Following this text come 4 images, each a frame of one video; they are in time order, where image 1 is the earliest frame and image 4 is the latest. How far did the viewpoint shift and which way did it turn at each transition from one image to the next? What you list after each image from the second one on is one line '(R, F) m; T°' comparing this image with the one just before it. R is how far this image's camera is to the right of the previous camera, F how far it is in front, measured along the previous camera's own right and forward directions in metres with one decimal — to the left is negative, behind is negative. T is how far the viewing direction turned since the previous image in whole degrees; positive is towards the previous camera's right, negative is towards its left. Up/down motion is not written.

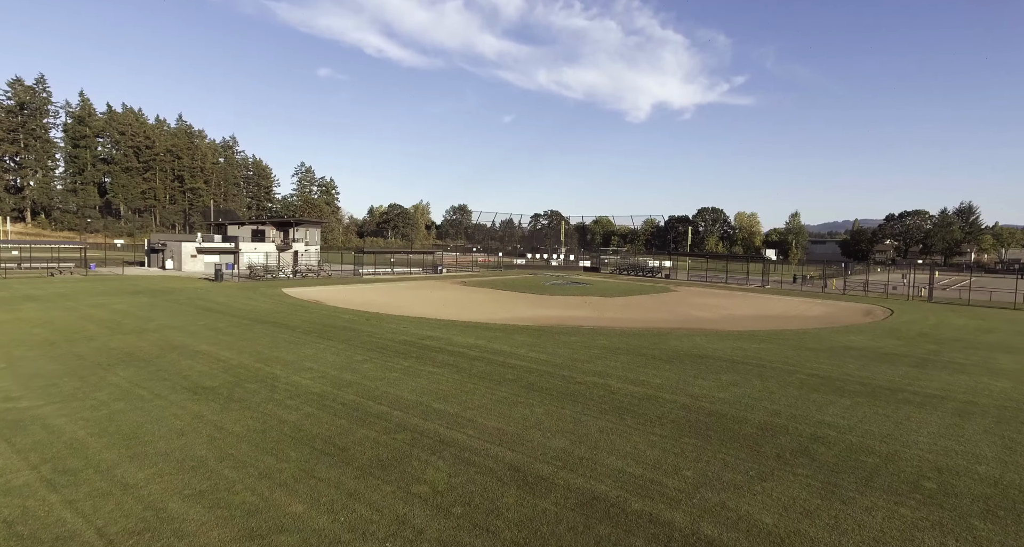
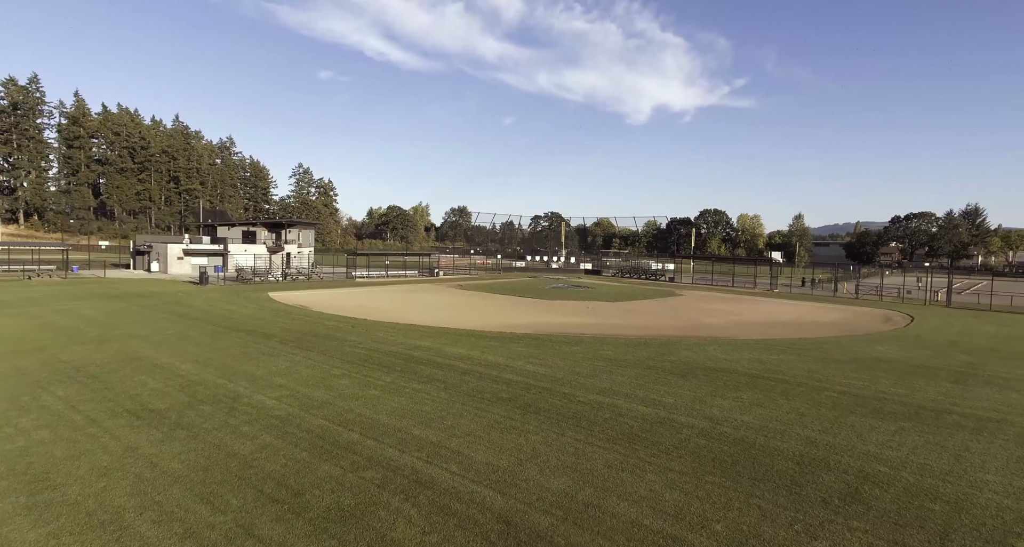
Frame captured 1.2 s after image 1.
(+0.1, +1.3) m; 0°
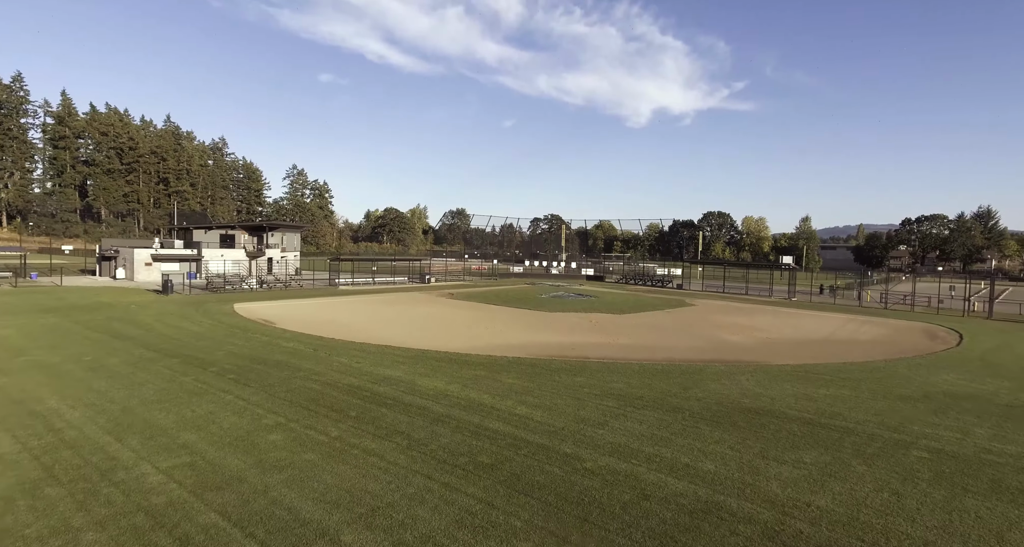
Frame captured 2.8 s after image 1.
(+0.2, +2.7) m; 0°
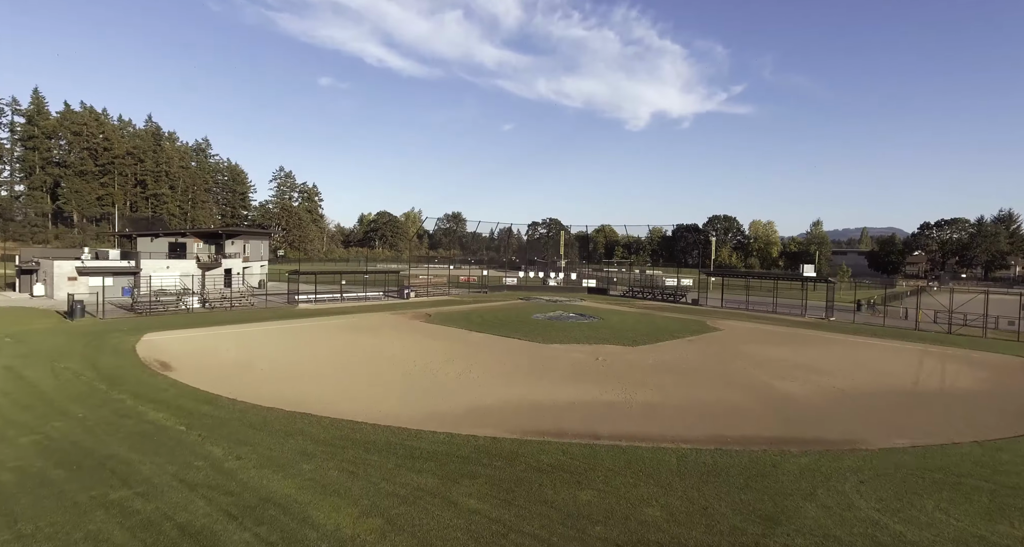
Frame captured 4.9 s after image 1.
(+0.5, +4.8) m; 0°
